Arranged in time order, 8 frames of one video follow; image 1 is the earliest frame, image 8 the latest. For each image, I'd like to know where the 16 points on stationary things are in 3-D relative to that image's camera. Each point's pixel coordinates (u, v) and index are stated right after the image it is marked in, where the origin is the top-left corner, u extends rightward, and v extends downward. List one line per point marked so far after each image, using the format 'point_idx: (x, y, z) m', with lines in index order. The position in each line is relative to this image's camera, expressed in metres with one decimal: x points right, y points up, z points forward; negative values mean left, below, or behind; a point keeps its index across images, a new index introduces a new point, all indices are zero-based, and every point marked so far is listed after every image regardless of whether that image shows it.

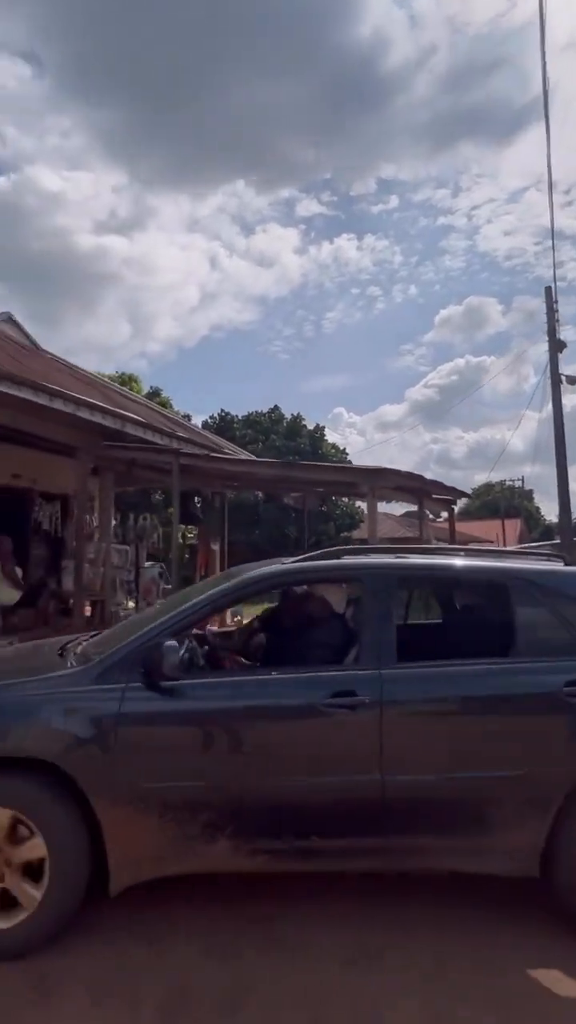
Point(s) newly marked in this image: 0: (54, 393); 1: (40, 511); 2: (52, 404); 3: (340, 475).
0: (-3.2, +1.6, +8.0) m
1: (-4.7, +0.1, +10.9) m
2: (-3.3, +1.5, +8.1) m
3: (+0.8, +0.6, +9.4) m
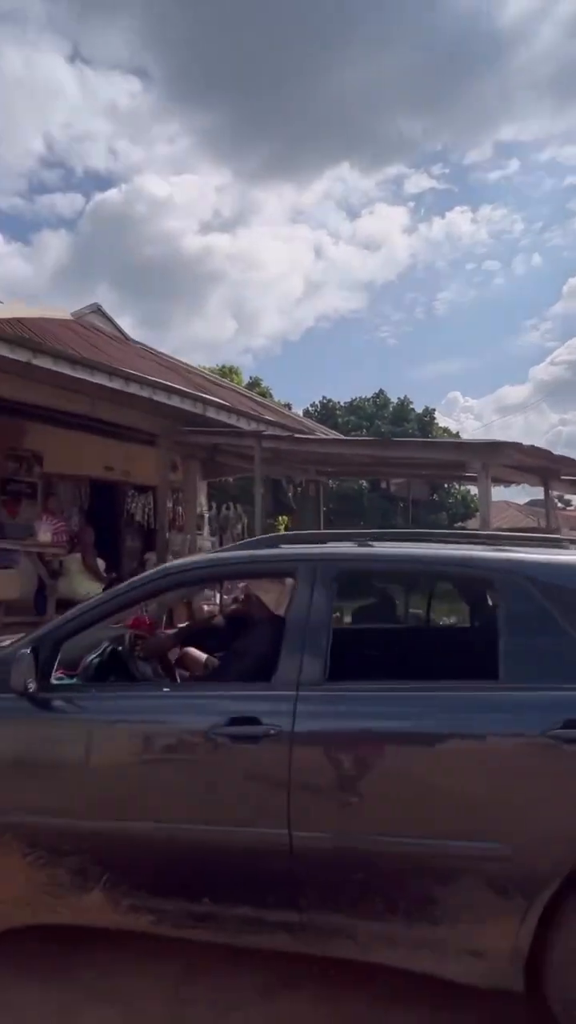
0: (-2.1, +1.8, +7.6) m
1: (-2.9, +0.2, +10.8) m
2: (-2.1, +1.6, +7.7) m
3: (+2.2, +0.8, +8.2) m
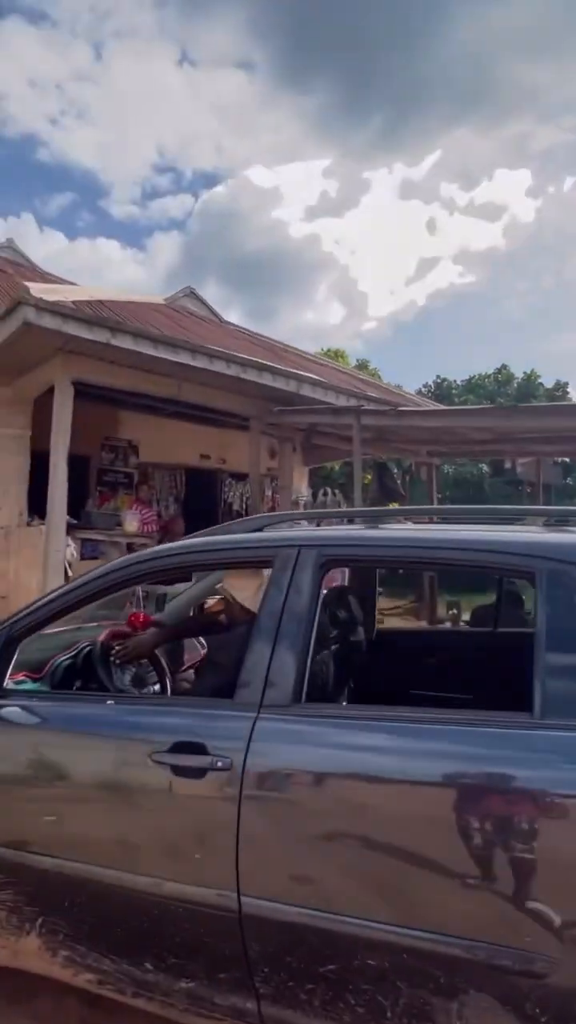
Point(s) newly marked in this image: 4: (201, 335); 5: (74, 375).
0: (-0.9, +1.9, +7.1) m
1: (-1.0, +0.4, +10.4) m
2: (-0.9, +1.8, +7.2) m
3: (+3.5, +1.1, +6.8) m
4: (-1.2, +2.5, +8.3) m
5: (-2.4, +1.5, +6.5) m
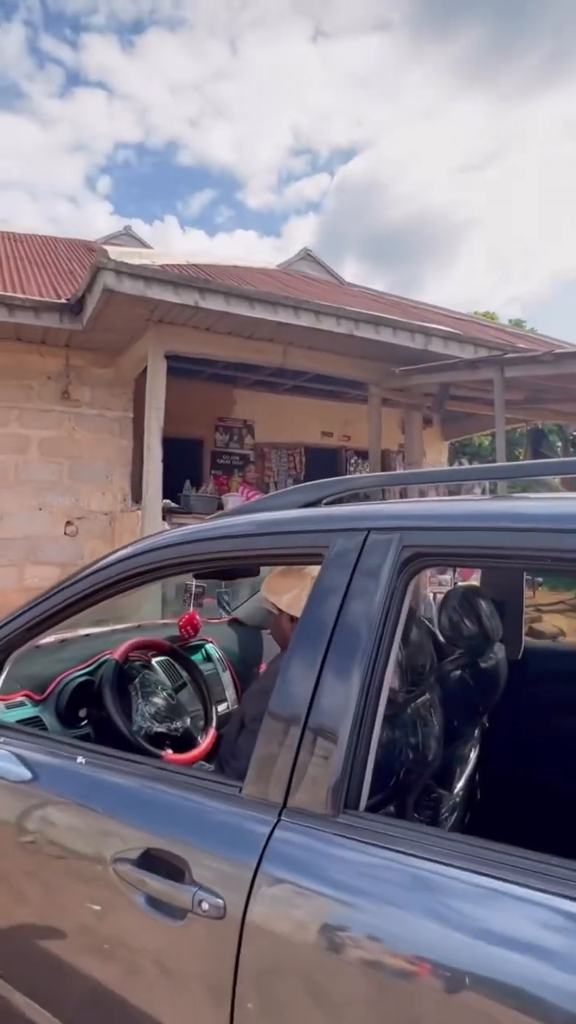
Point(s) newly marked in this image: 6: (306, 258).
0: (+0.4, +2.1, +6.1) m
1: (+1.1, +0.7, +9.3) m
2: (+0.4, +2.0, +6.2) m
3: (+4.5, +1.4, +4.7) m
4: (+0.3, +2.8, +7.3) m
5: (-1.2, +1.7, +5.9) m
6: (+0.3, +4.8, +10.8) m
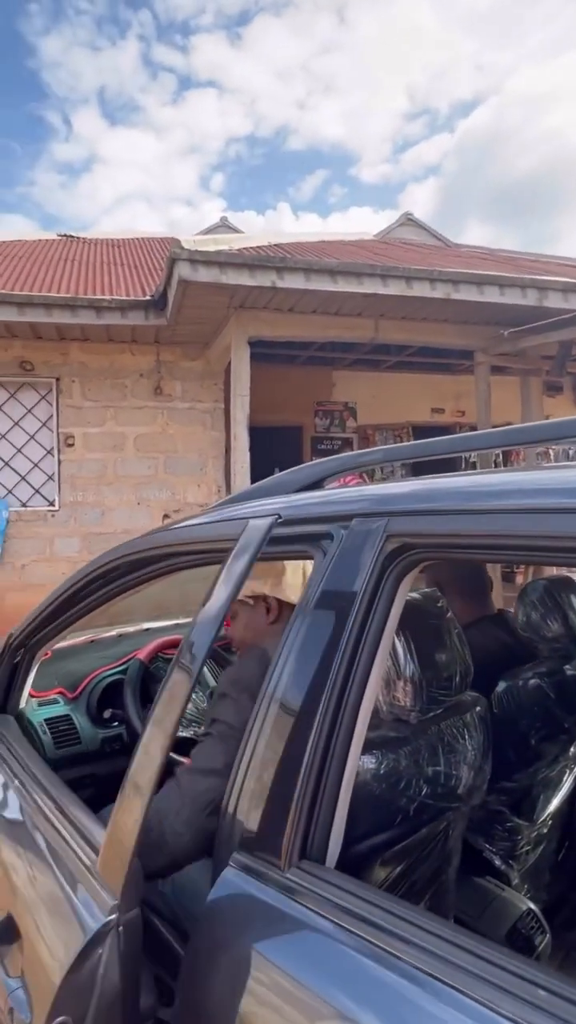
0: (+1.2, +2.3, +5.6) m
1: (+2.7, +1.0, +8.6) m
2: (+1.2, +2.2, +5.7) m
3: (+5.0, +1.6, +3.3) m
4: (+1.4, +3.0, +6.8) m
5: (-0.4, +1.8, +5.7) m
6: (+2.1, +5.1, +10.1) m
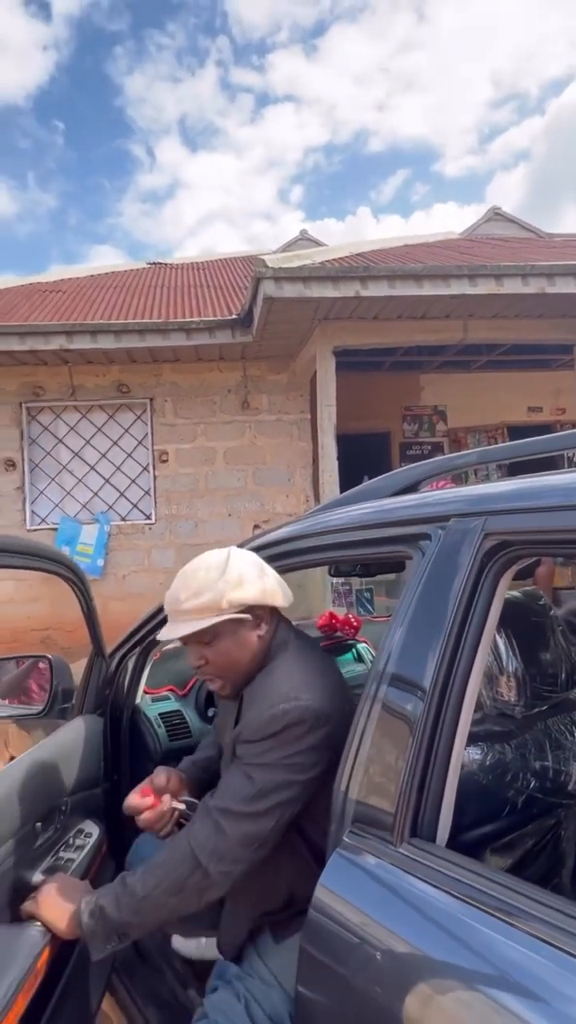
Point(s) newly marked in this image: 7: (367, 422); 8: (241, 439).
0: (+2.0, +2.3, +5.4) m
1: (+4.0, +0.9, +8.2) m
2: (+2.0, +2.2, +5.5) m
3: (+5.4, +1.7, +2.7) m
4: (+2.3, +2.9, +6.6) m
5: (+0.5, +1.7, +5.8) m
6: (+3.5, +5.0, +9.9) m
7: (+1.2, +1.4, +8.7) m
8: (-0.5, +0.8, +6.7) m
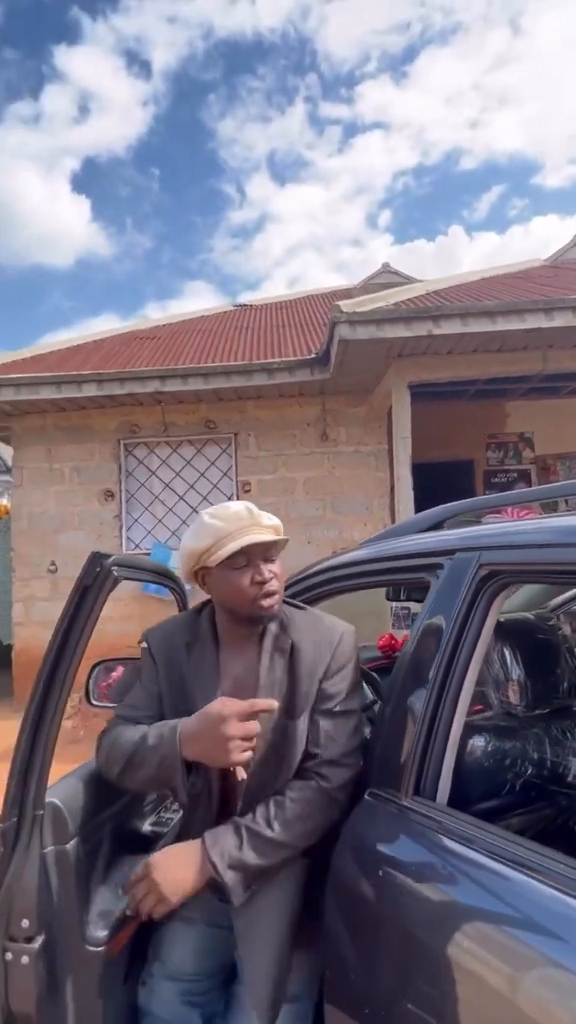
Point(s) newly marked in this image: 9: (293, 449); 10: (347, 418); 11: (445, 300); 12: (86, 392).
0: (+2.7, +2.0, +5.4) m
1: (+5.1, +0.5, +7.8) m
2: (+2.8, +1.9, +5.5) m
3: (+5.7, +1.6, +2.2) m
4: (+3.2, +2.6, +6.6) m
5: (+1.3, +1.4, +6.0) m
6: (+4.9, +4.5, +9.7) m
7: (+2.4, +0.9, +8.7) m
8: (+0.4, +0.5, +6.9) m
9: (+0.1, +0.8, +7.0) m
10: (+0.7, +1.1, +6.9) m
11: (+1.6, +2.2, +5.9) m
12: (-2.2, +1.3, +6.3) m
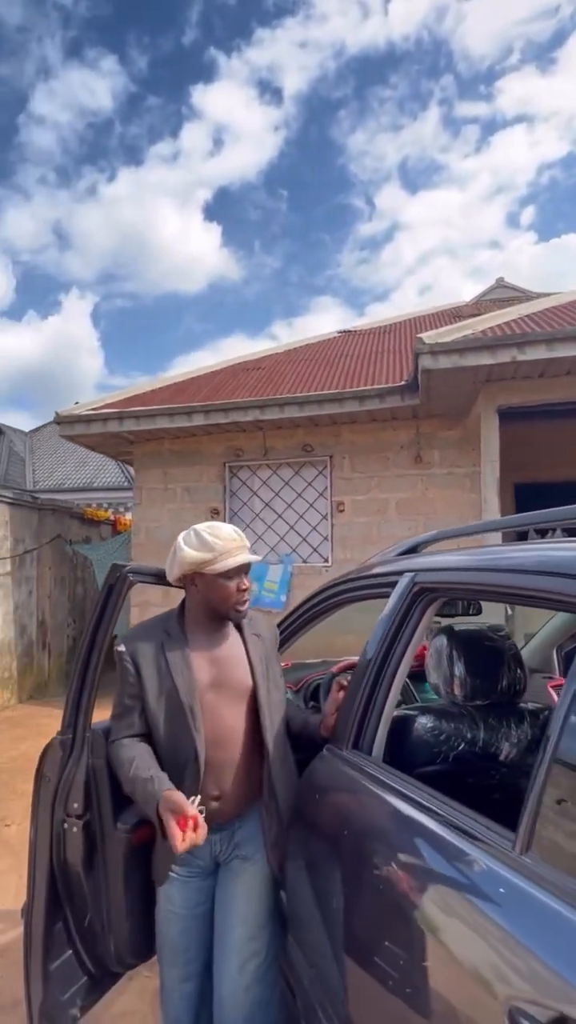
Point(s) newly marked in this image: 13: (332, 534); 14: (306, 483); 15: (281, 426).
0: (+3.6, +1.7, +5.2) m
1: (+6.3, +0.2, +7.0) m
2: (+3.6, +1.6, +5.3) m
3: (+5.8, +1.4, +1.4) m
4: (+4.3, +2.3, +6.2) m
5: (+2.2, +1.2, +6.0) m
6: (+6.6, +4.1, +9.0) m
7: (+3.9, +0.6, +8.4) m
8: (+1.5, +0.3, +7.1) m
9: (+1.2, +0.5, +7.2) m
10: (+1.9, +0.9, +7.1) m
11: (+2.5, +1.9, +5.9) m
12: (-1.1, +1.1, +7.1) m
13: (+0.6, -0.3, +7.4) m
14: (+0.3, +0.4, +7.6) m
15: (-0.1, +1.1, +7.5) m
